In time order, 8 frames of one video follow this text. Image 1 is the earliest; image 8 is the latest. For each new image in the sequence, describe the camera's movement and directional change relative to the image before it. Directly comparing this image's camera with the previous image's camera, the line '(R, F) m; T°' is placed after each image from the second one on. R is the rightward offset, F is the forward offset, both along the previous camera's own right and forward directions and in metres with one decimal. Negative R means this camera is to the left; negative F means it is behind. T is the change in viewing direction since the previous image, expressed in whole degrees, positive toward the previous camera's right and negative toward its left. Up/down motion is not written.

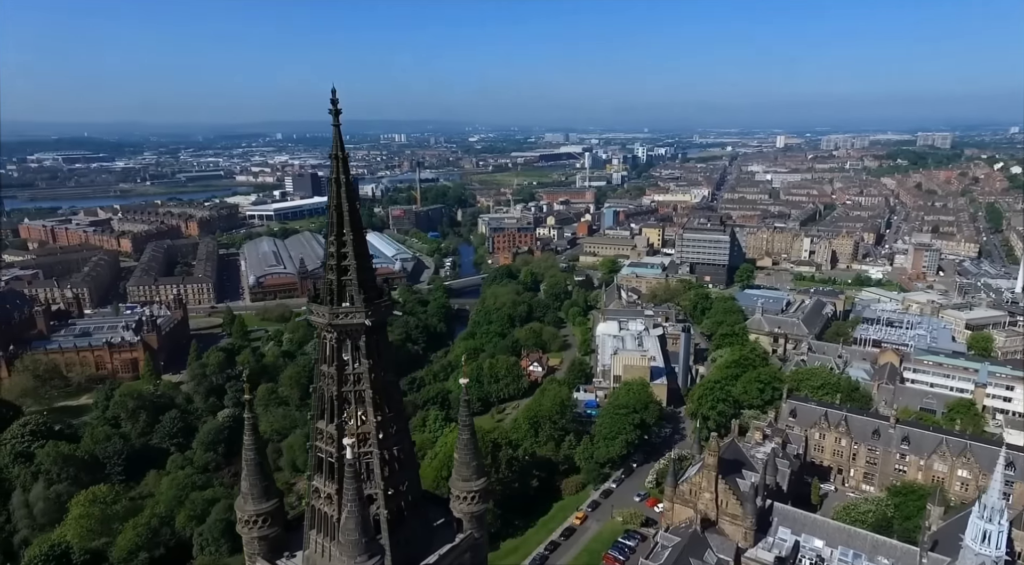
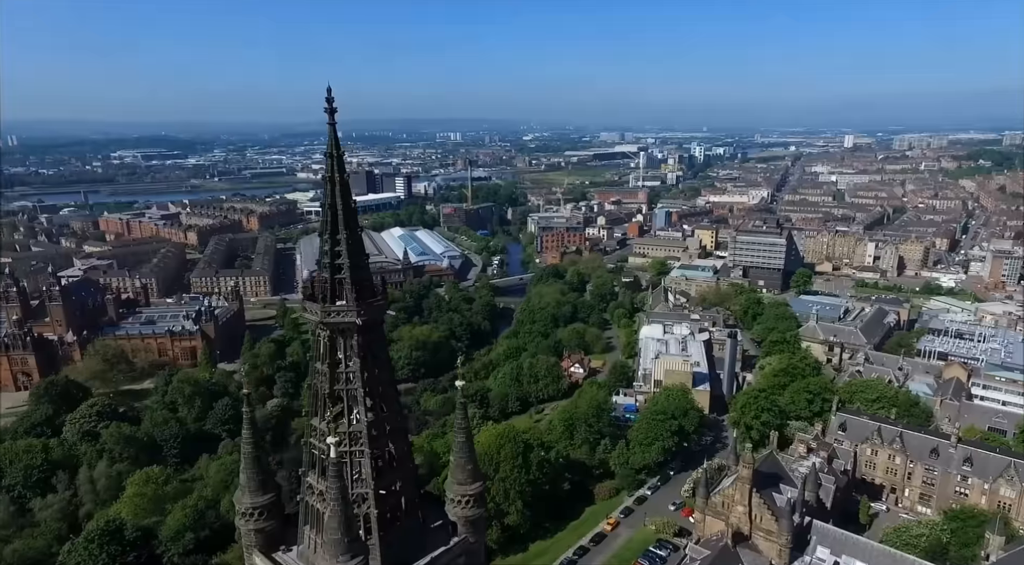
(+1.9, 0.0) m; -6°
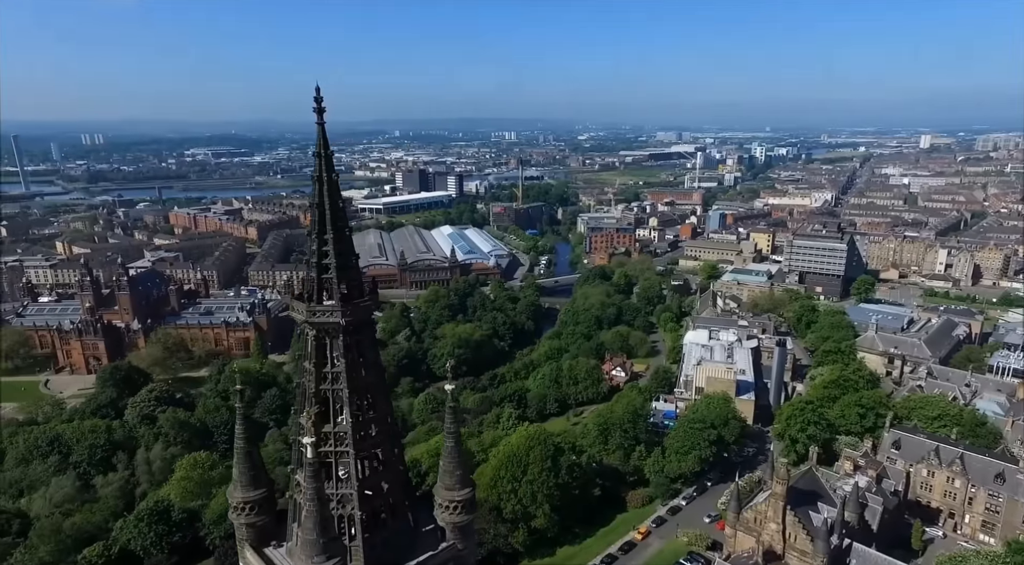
(+2.1, +0.2) m; -6°
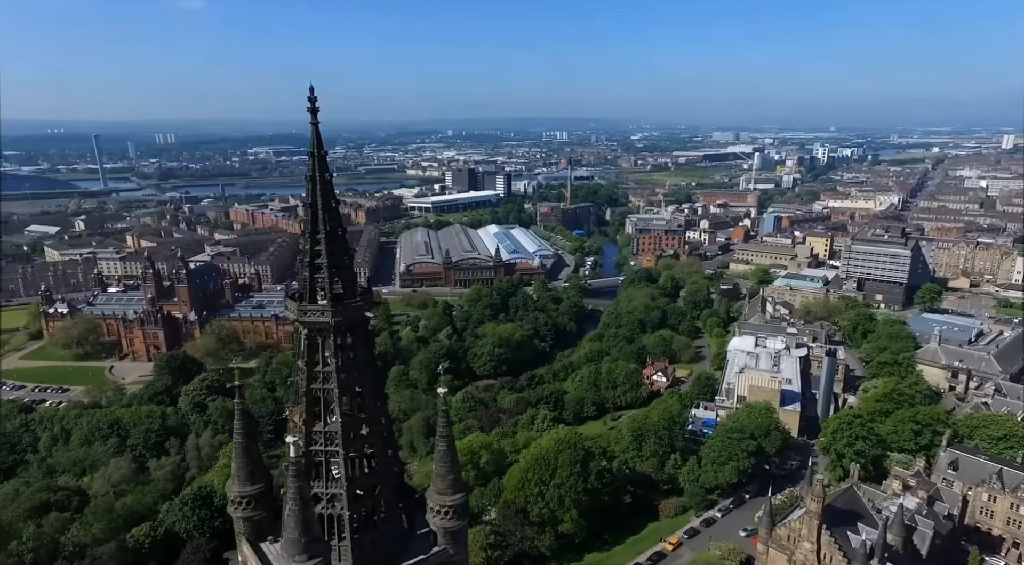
(+1.9, +0.3) m; -6°
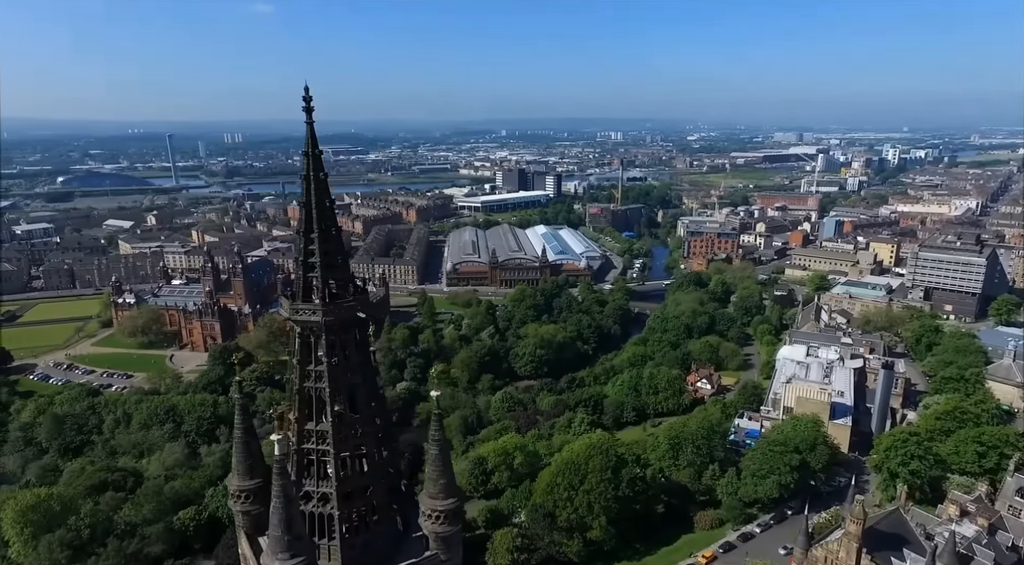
(+1.9, +0.5) m; -6°
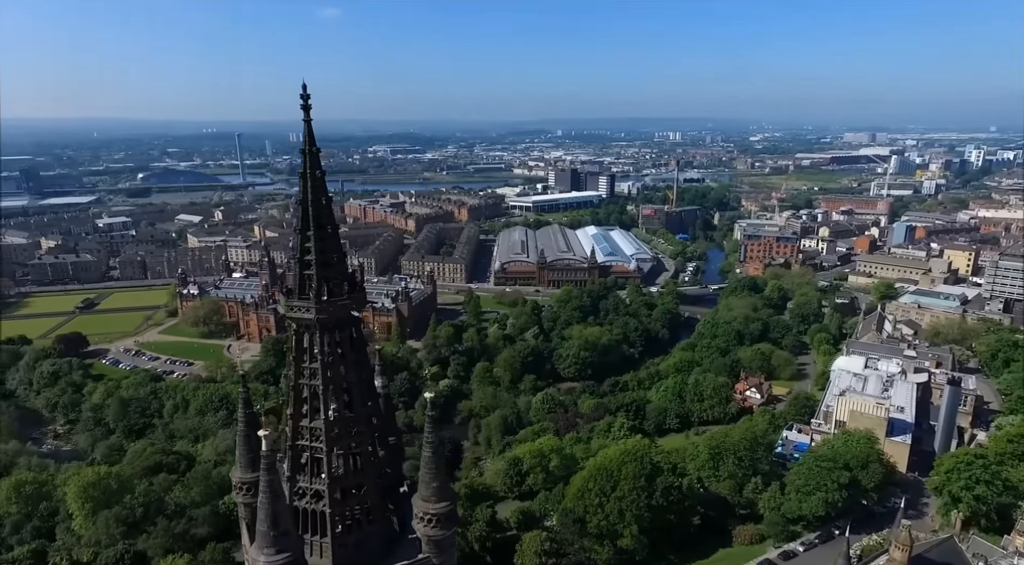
(+1.9, +0.7) m; -6°
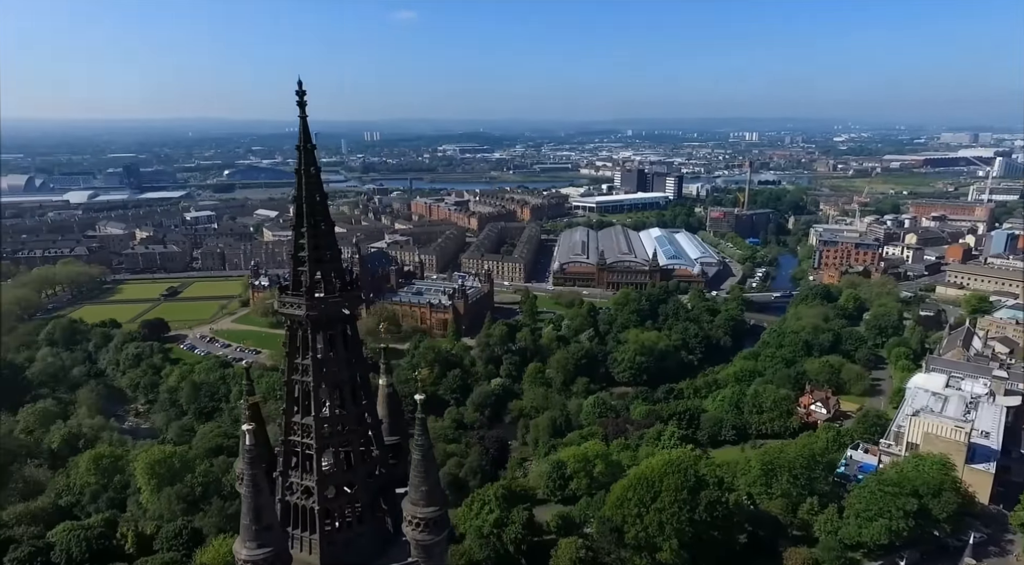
(+2.0, +1.1) m; -7°
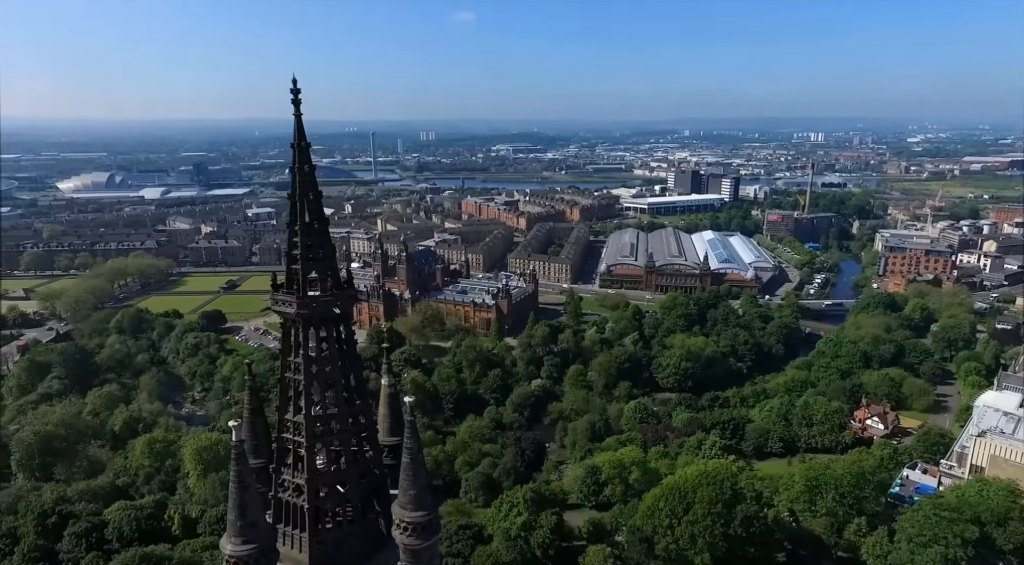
(+1.5, +1.0) m; -6°
